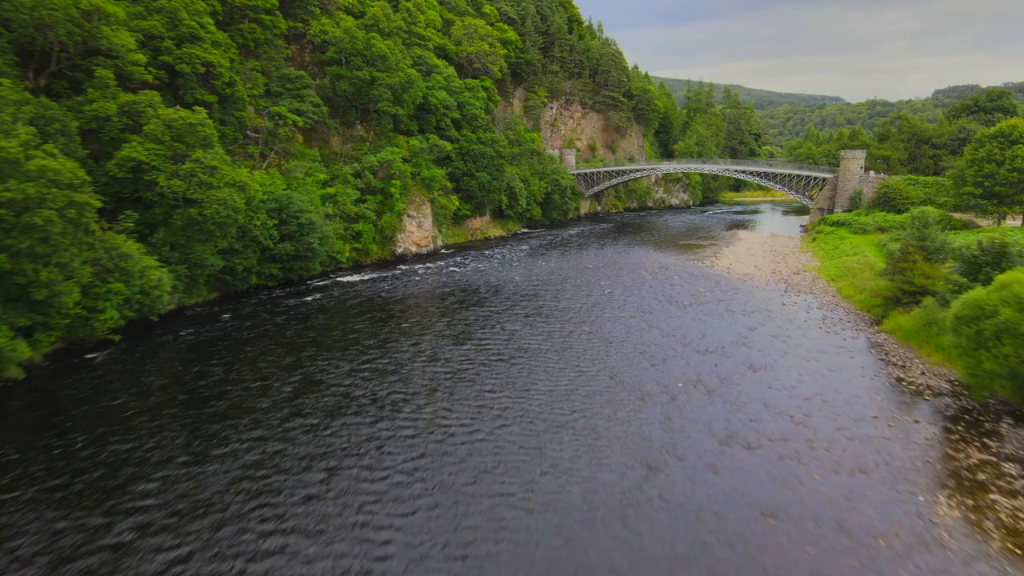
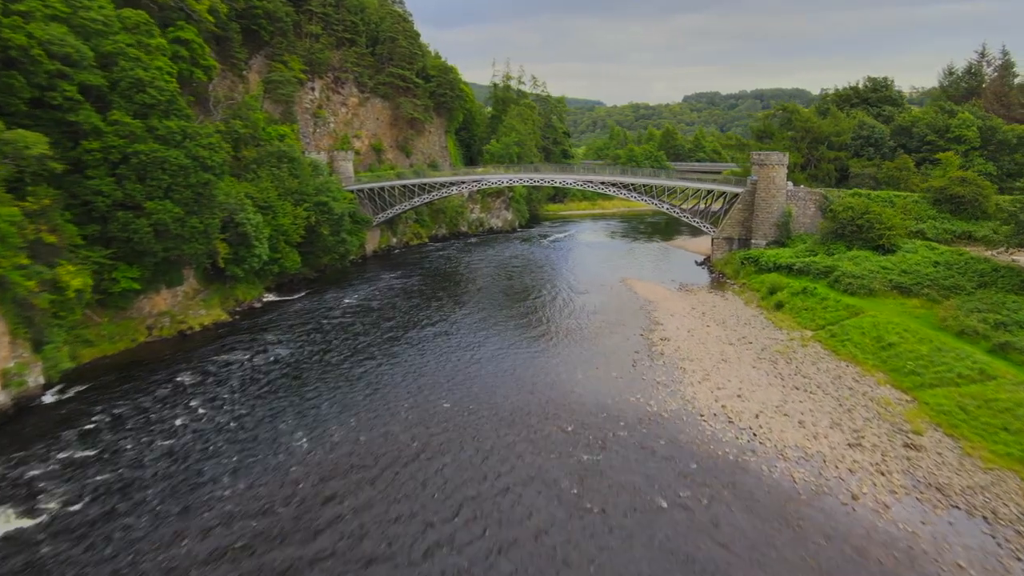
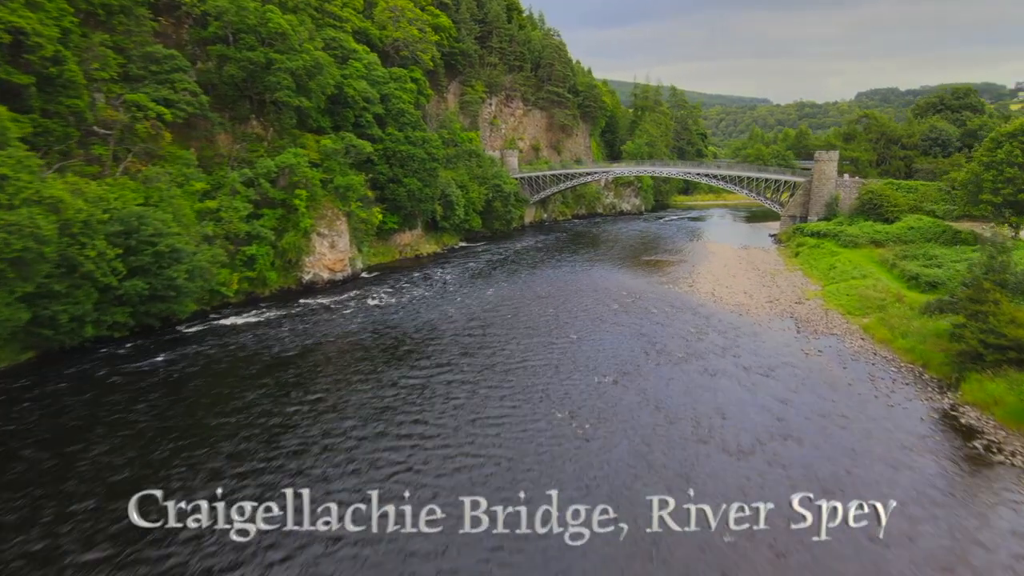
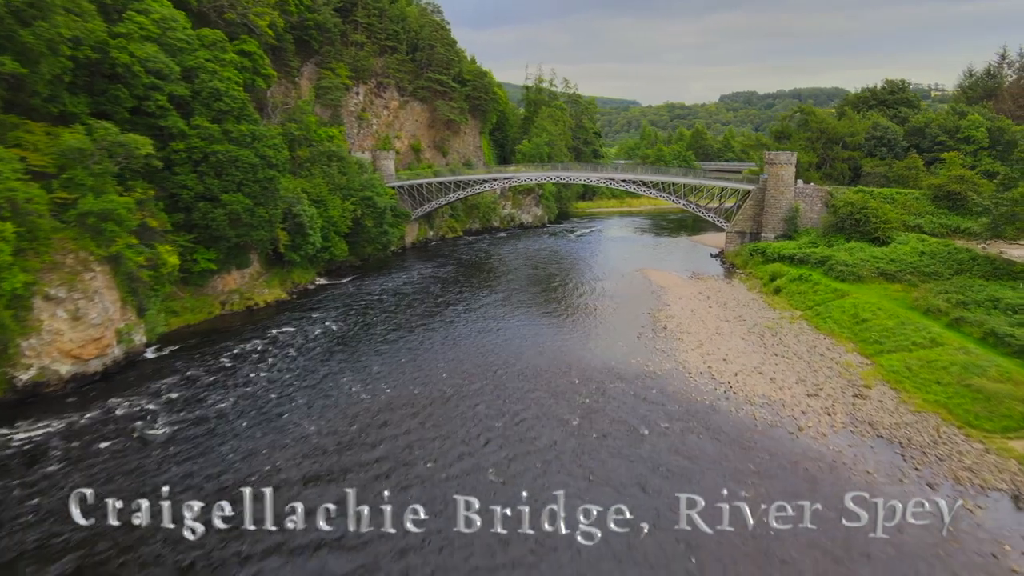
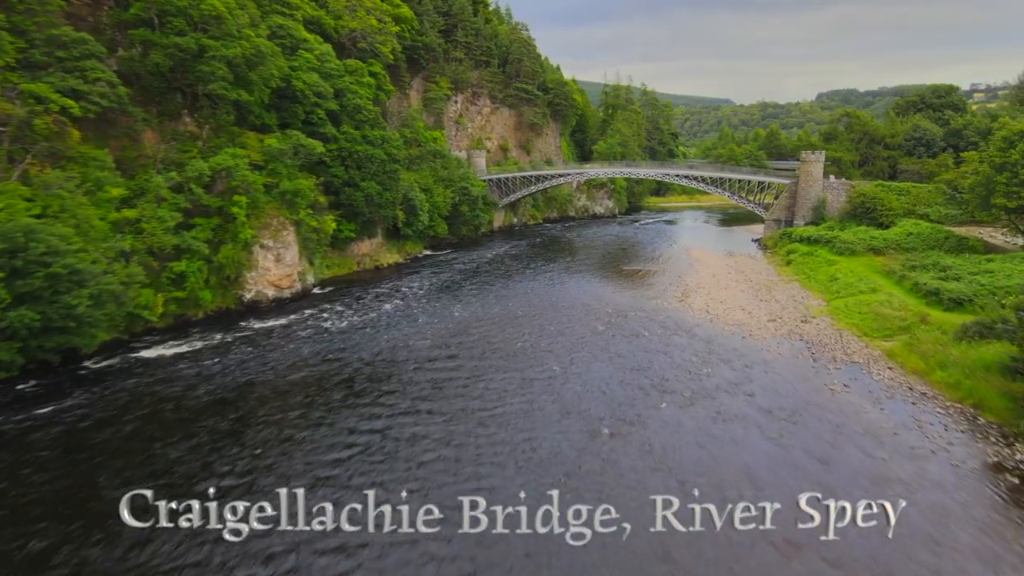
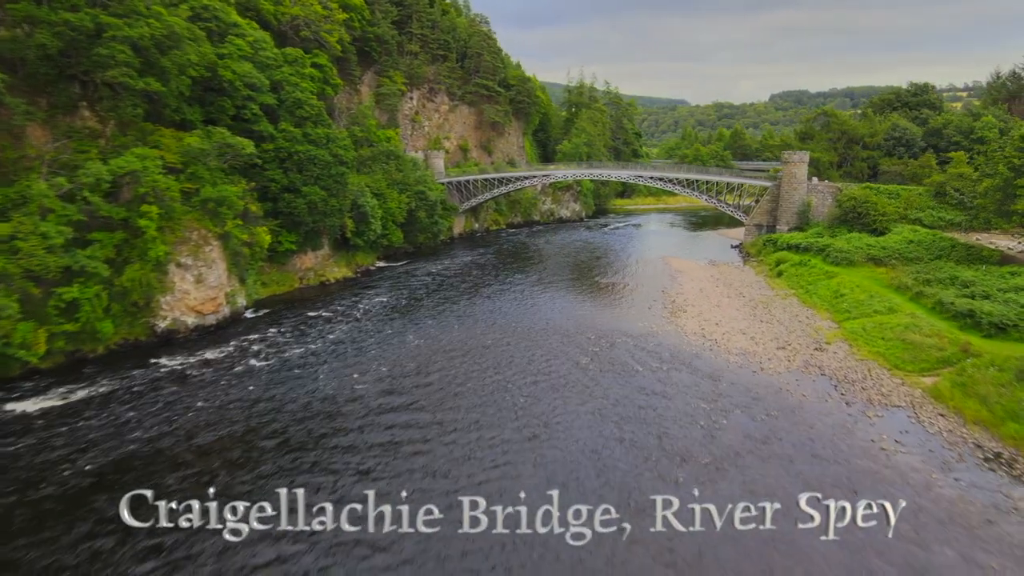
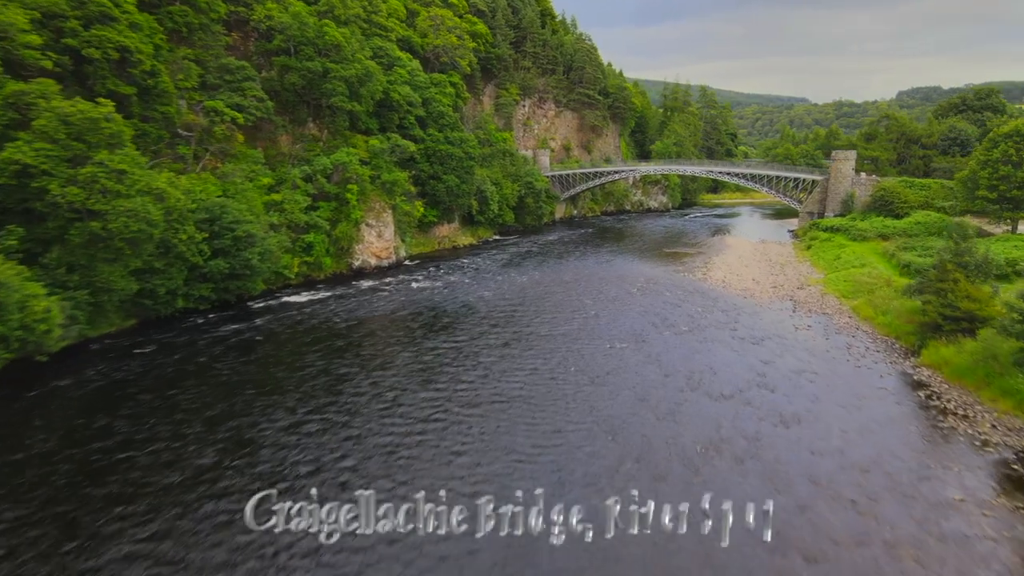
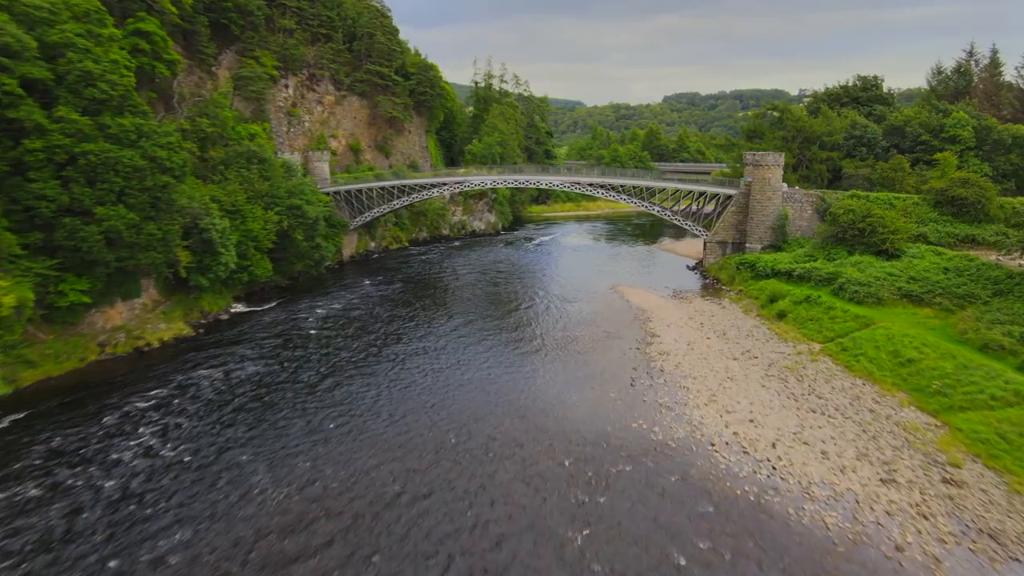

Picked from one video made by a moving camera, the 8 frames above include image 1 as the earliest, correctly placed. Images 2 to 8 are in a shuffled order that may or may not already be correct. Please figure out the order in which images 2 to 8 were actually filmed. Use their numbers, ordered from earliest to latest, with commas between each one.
7, 3, 5, 6, 4, 2, 8
